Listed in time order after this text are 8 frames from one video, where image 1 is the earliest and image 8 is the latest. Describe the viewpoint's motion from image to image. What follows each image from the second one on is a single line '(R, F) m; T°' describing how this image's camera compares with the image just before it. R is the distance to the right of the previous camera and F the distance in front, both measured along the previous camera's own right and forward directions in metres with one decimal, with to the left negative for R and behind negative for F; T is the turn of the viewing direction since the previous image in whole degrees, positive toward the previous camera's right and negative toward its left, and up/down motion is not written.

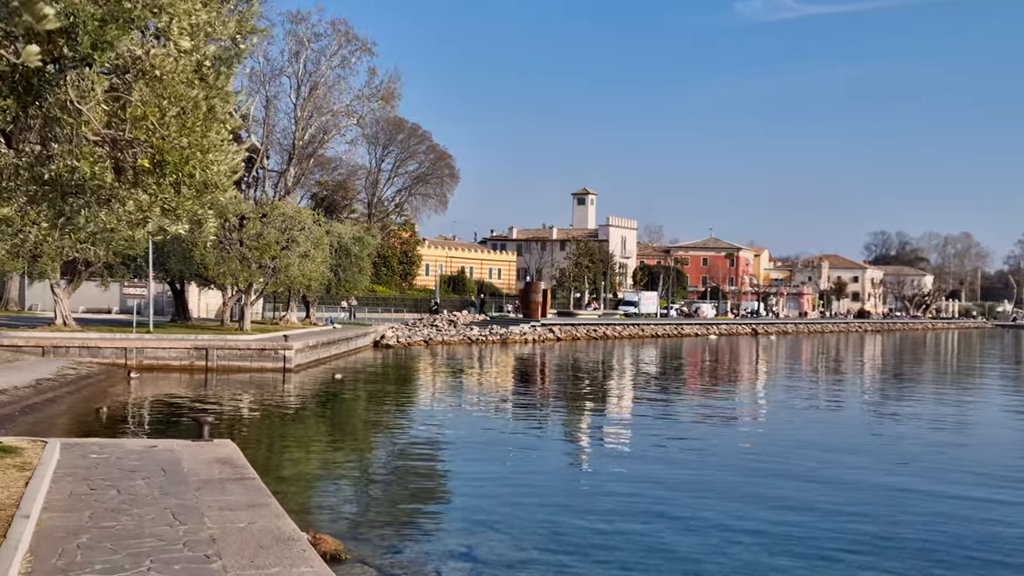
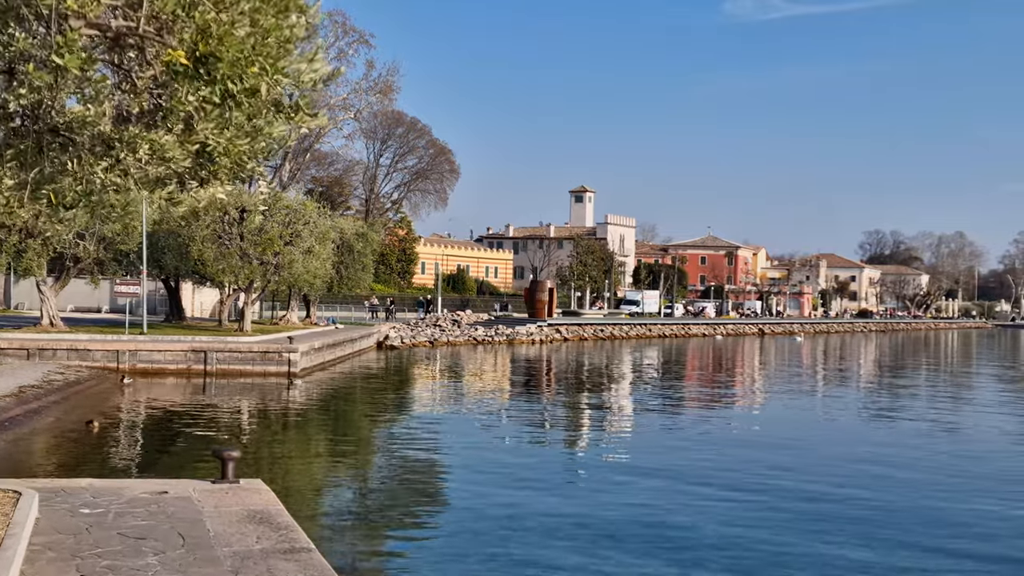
(-0.8, +2.1) m; +1°
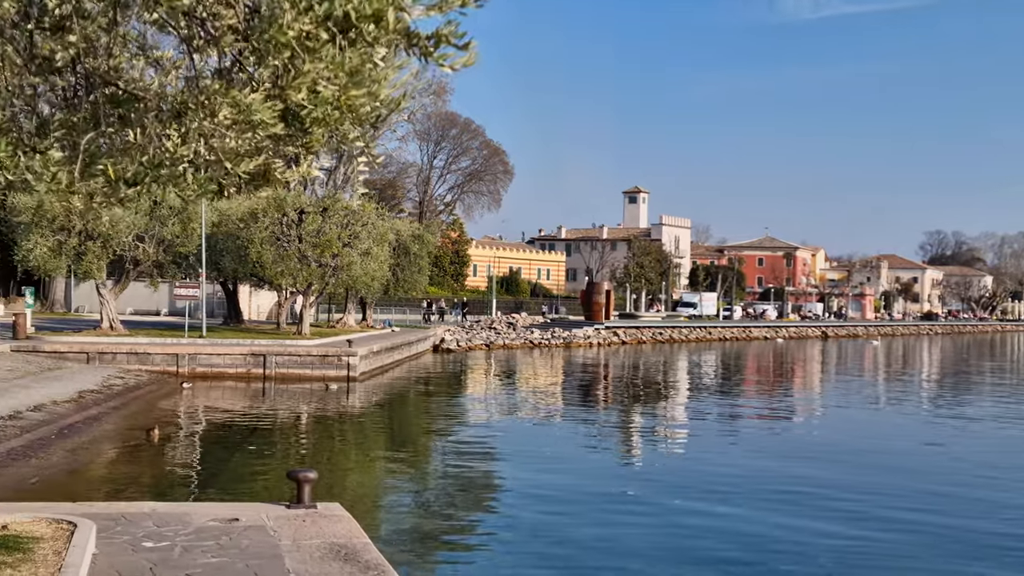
(-0.3, +0.8) m; -3°
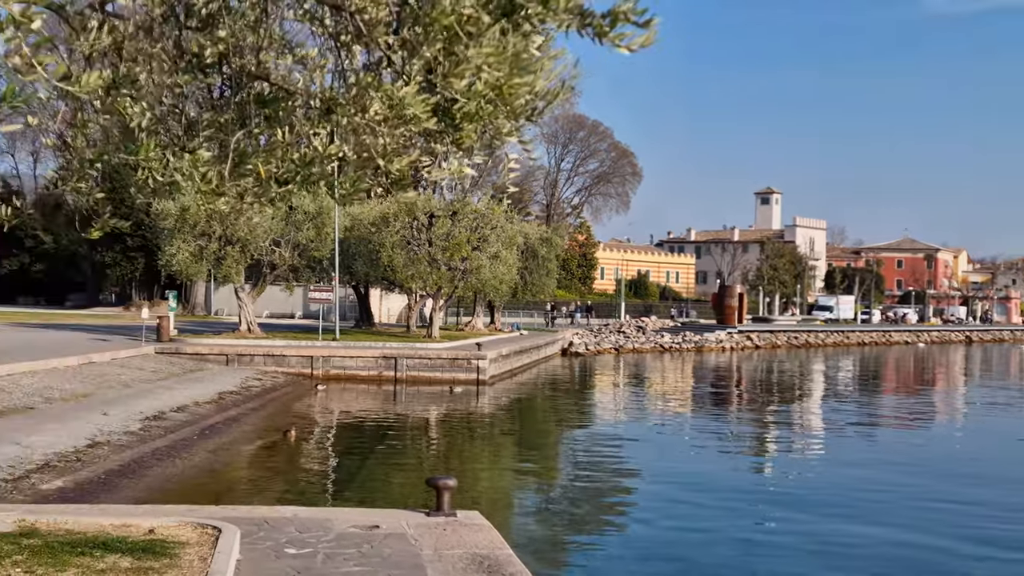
(-0.1, +0.3) m; -7°
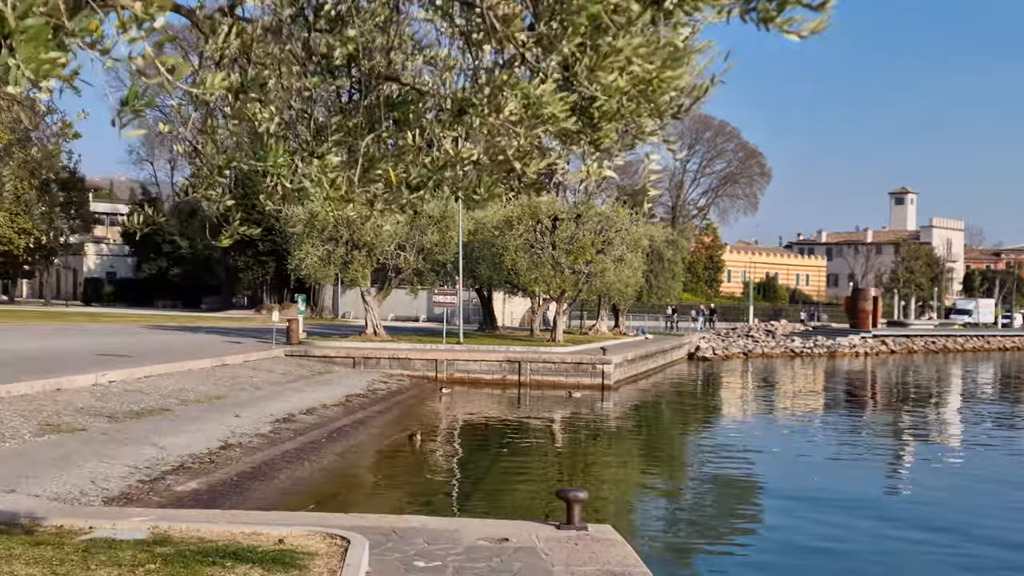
(-0.1, +0.3) m; -7°
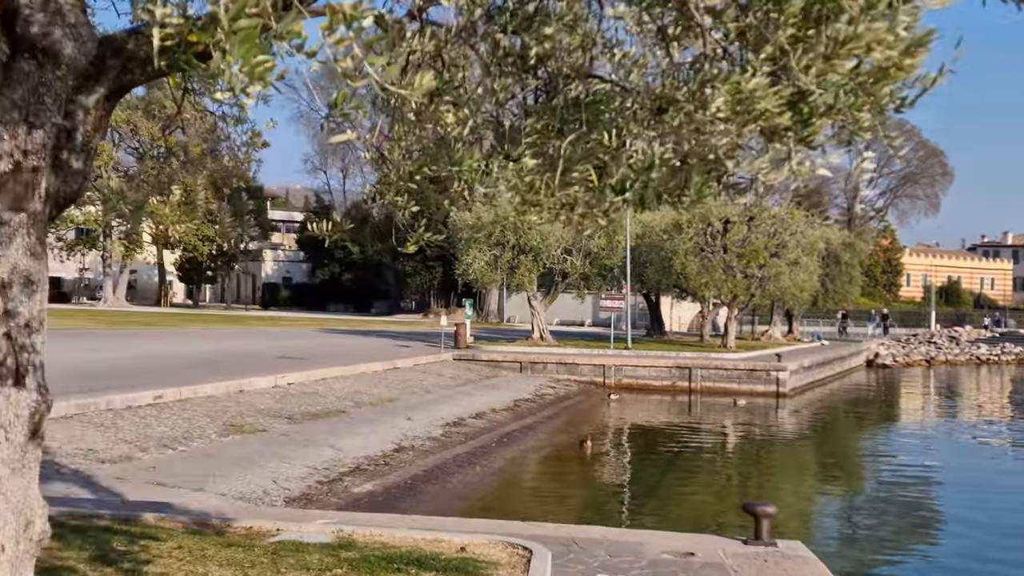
(-0.2, +0.2) m; -9°
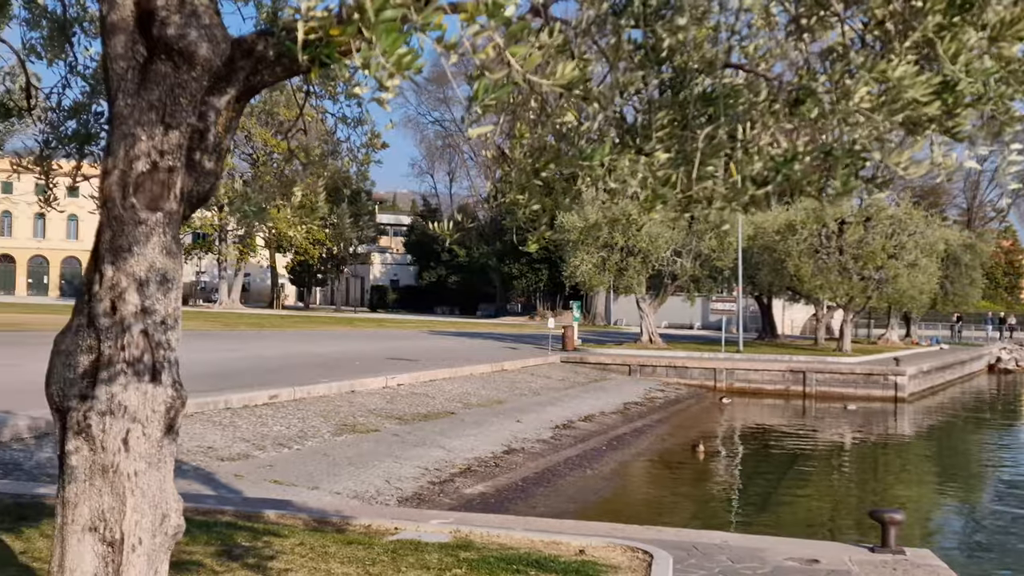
(-0.1, +0.1) m; -5°
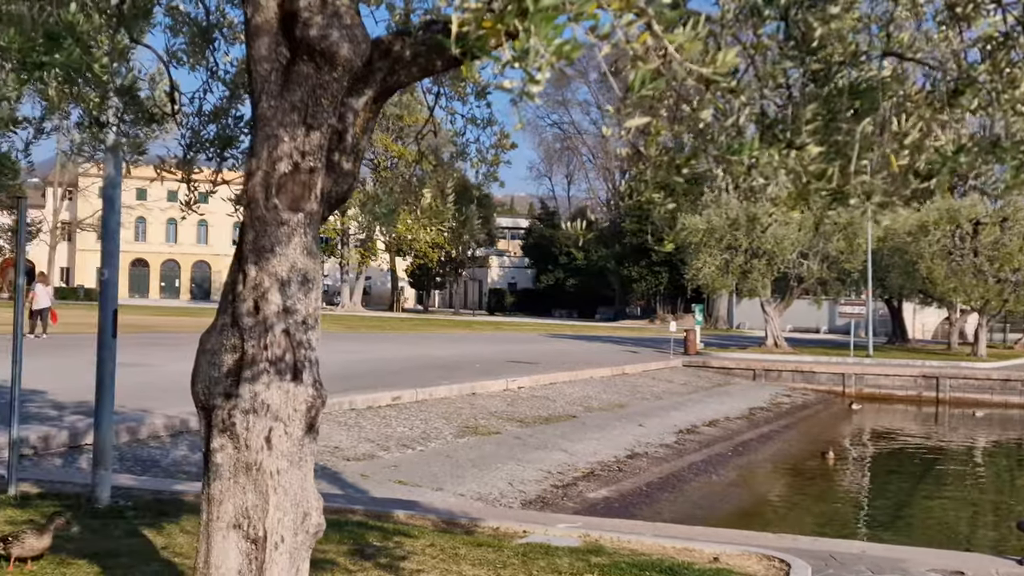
(-0.1, +0.1) m; -6°
